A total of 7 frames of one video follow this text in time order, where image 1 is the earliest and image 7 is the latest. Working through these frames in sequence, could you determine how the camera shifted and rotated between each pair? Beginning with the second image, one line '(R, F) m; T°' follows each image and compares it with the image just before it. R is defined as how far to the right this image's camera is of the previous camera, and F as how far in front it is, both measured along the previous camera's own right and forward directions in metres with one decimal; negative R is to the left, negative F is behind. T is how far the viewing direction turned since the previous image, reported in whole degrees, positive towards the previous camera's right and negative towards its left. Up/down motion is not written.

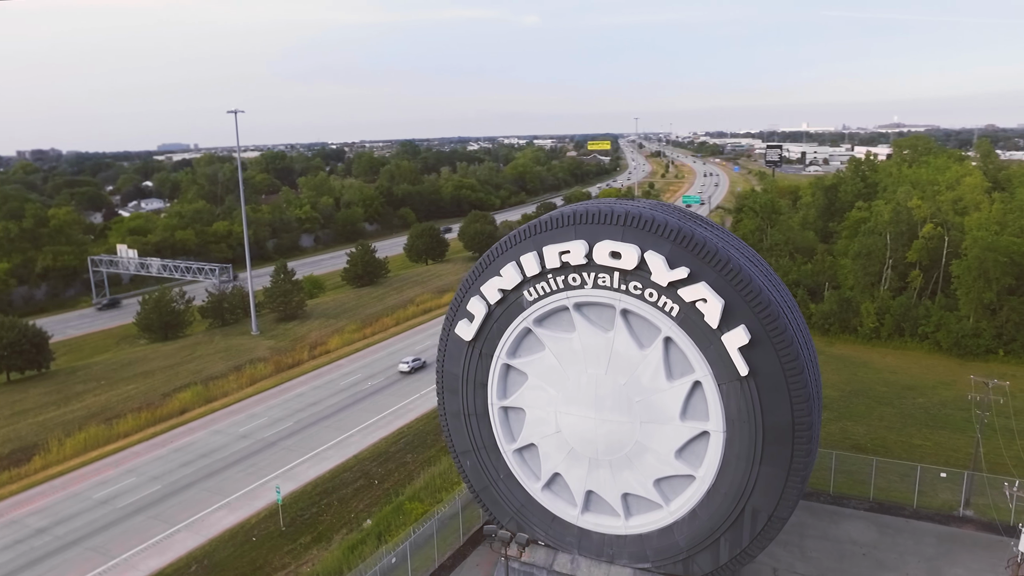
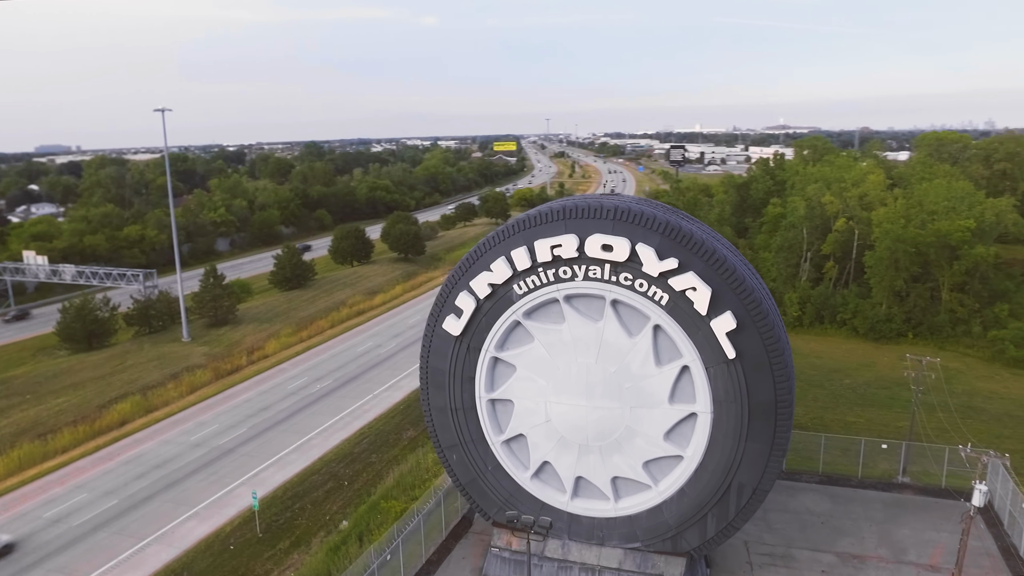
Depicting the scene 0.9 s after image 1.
(-2.3, -0.3) m; +7°
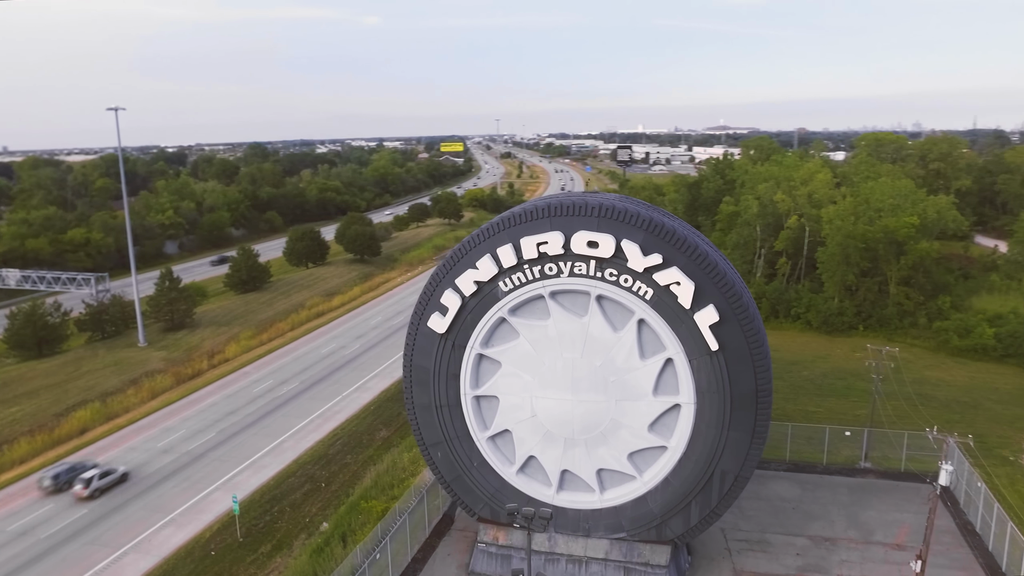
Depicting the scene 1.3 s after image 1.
(-1.0, -0.2) m; +4°
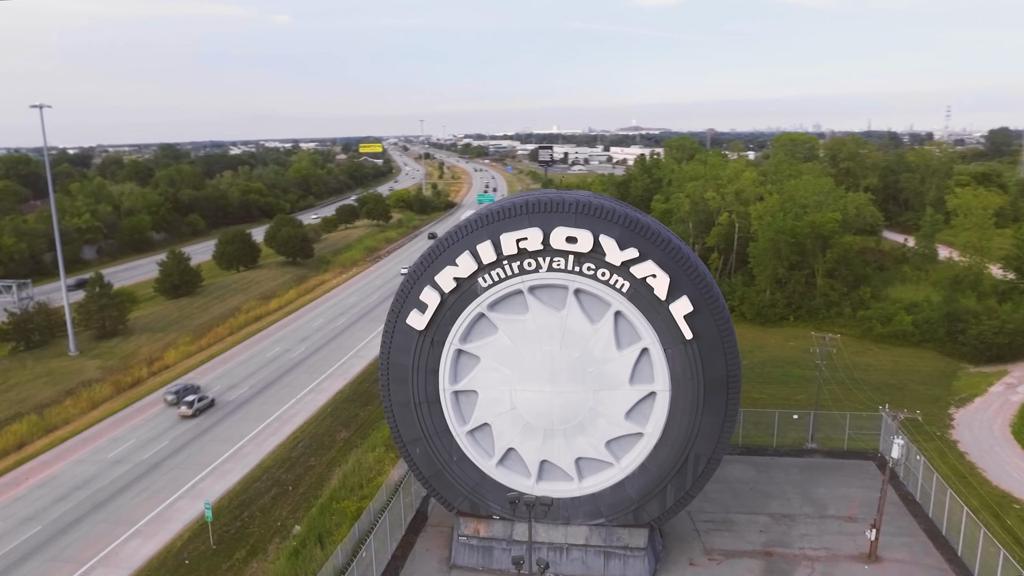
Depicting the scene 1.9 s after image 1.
(-1.6, -0.3) m; +6°
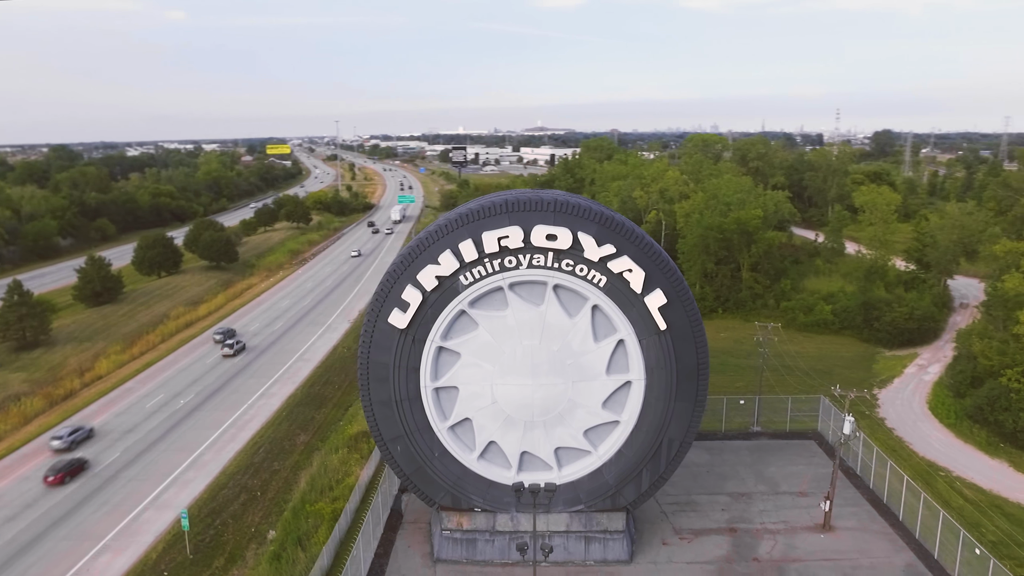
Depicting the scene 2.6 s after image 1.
(-2.0, -0.5) m; +7°
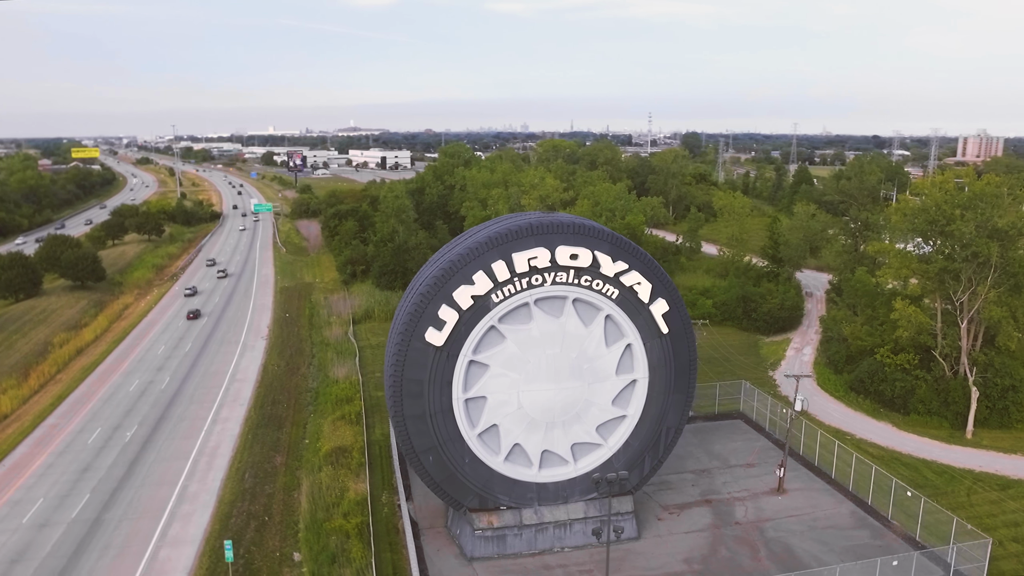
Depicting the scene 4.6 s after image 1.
(+1.5, -3.5) m; -5°
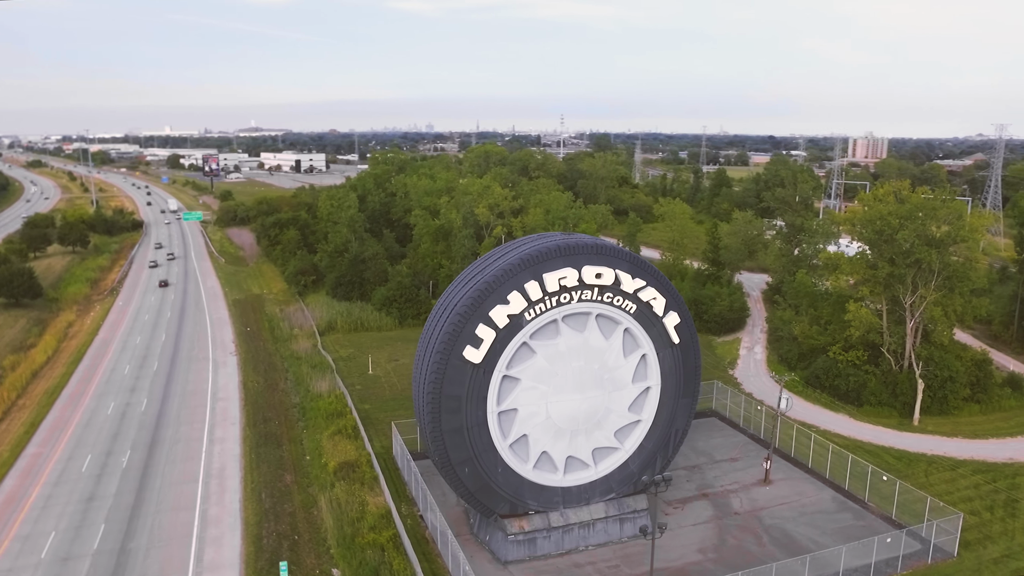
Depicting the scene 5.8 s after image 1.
(-4.1, -1.2) m; +7°
